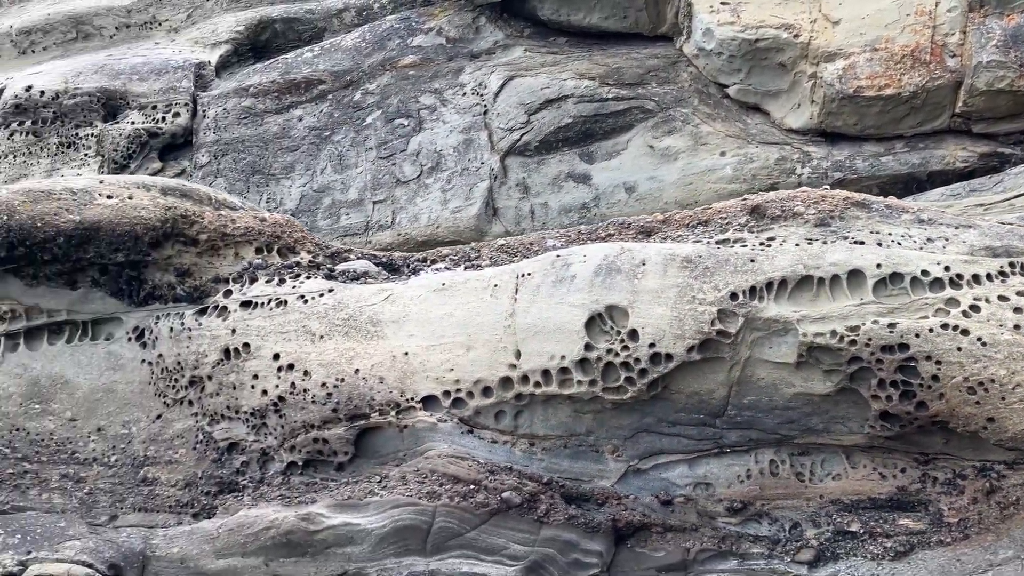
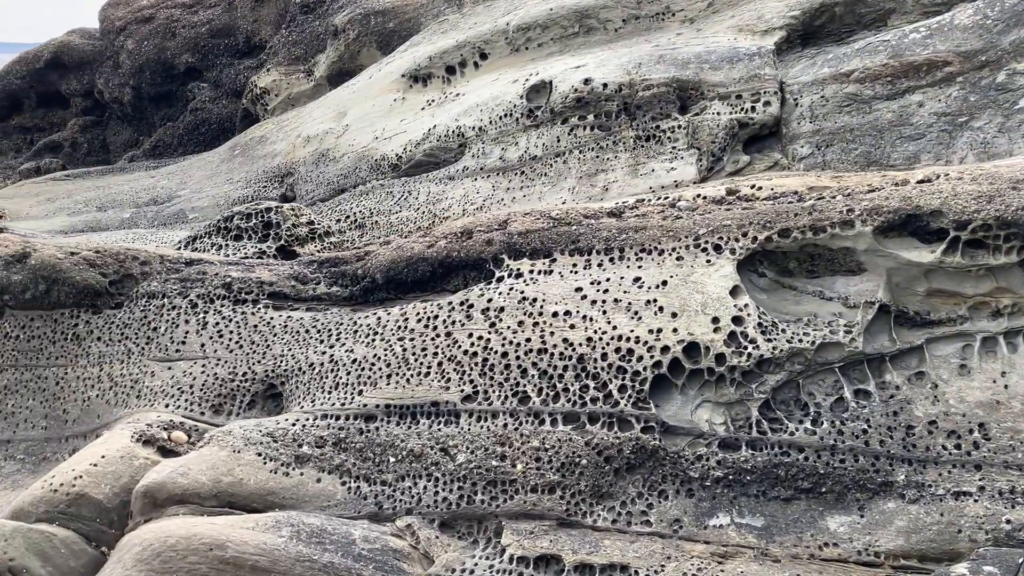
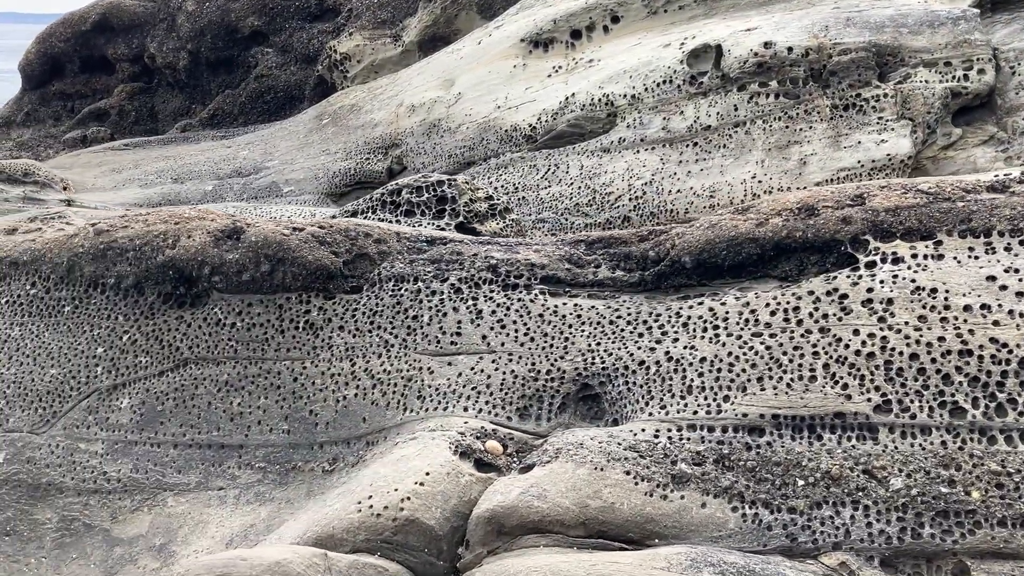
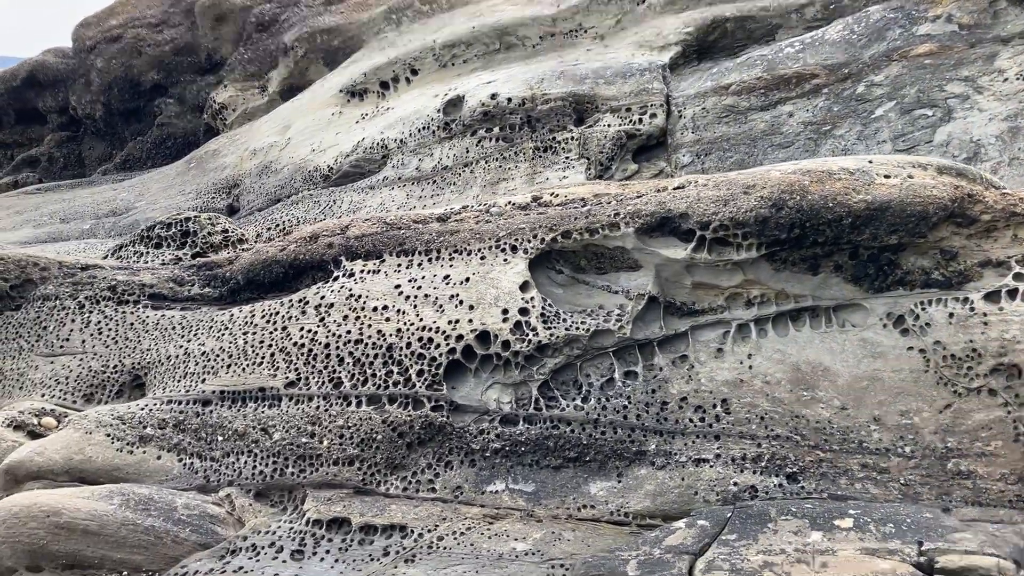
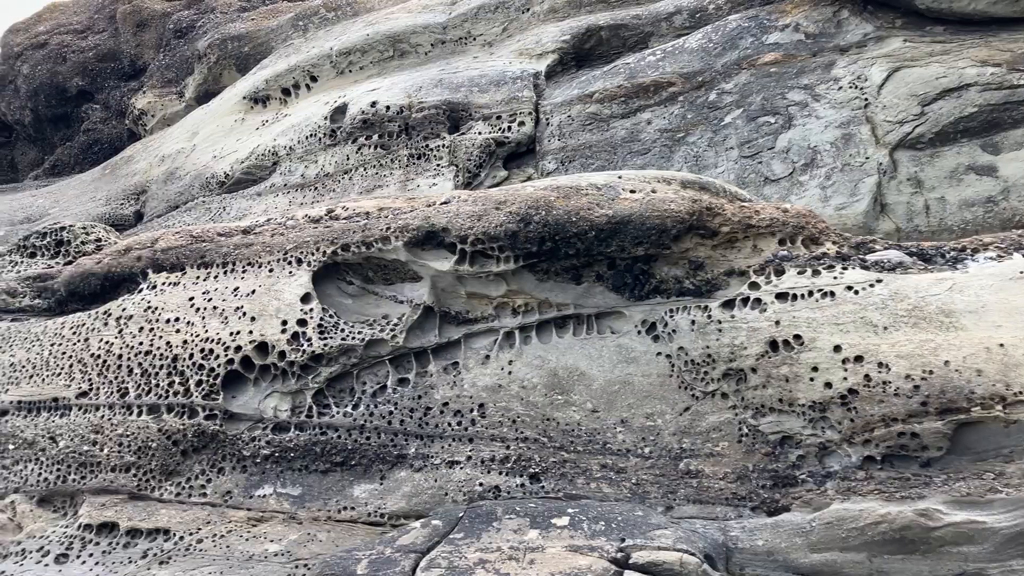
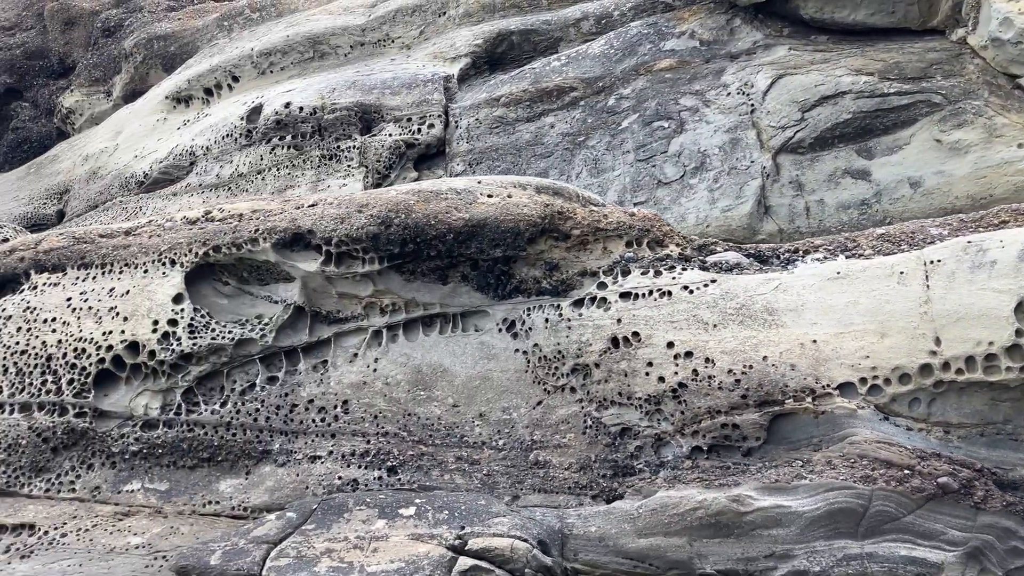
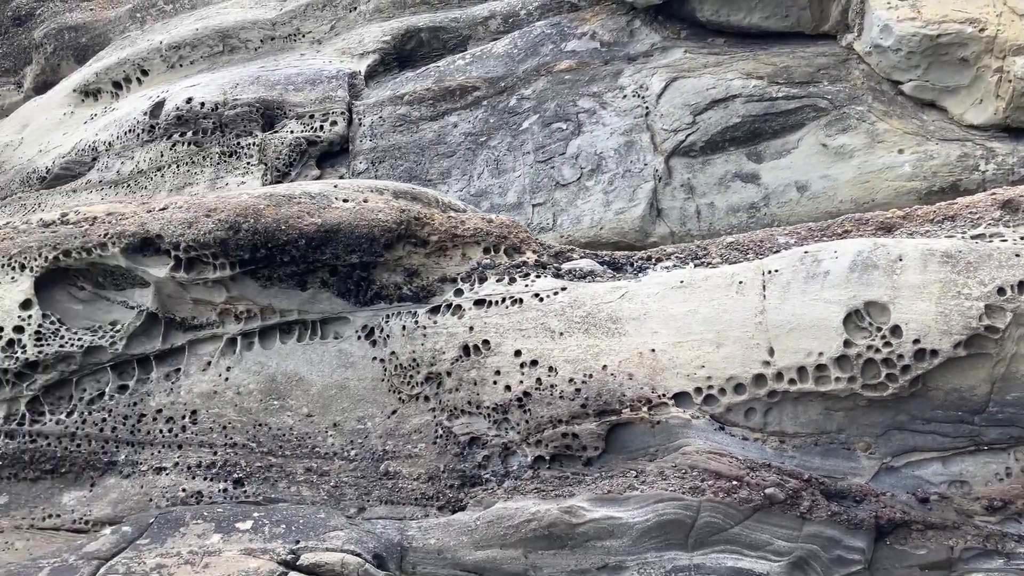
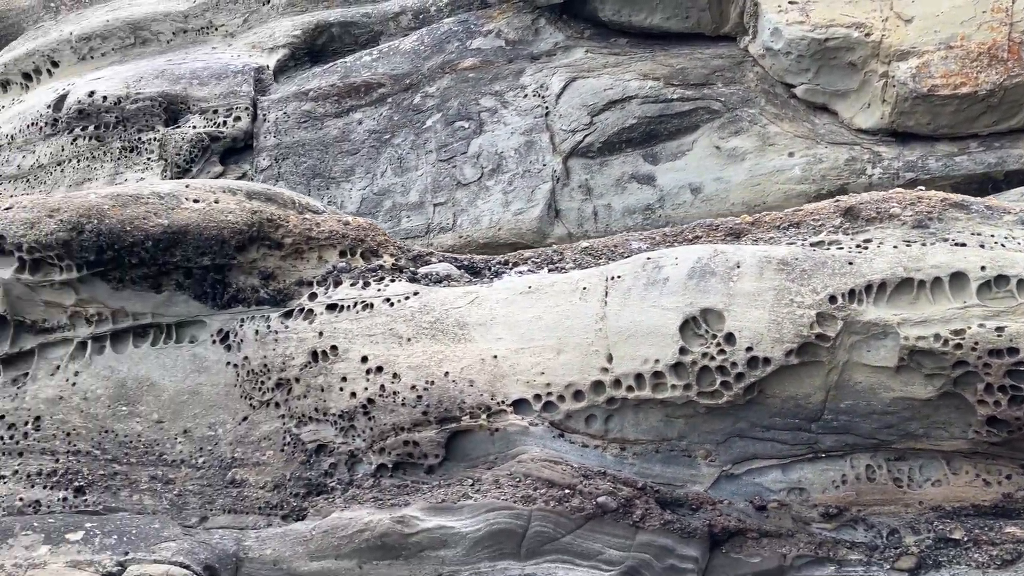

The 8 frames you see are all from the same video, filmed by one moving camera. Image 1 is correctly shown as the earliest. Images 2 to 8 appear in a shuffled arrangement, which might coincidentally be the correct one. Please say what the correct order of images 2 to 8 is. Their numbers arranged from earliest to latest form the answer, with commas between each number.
8, 7, 6, 5, 4, 2, 3
